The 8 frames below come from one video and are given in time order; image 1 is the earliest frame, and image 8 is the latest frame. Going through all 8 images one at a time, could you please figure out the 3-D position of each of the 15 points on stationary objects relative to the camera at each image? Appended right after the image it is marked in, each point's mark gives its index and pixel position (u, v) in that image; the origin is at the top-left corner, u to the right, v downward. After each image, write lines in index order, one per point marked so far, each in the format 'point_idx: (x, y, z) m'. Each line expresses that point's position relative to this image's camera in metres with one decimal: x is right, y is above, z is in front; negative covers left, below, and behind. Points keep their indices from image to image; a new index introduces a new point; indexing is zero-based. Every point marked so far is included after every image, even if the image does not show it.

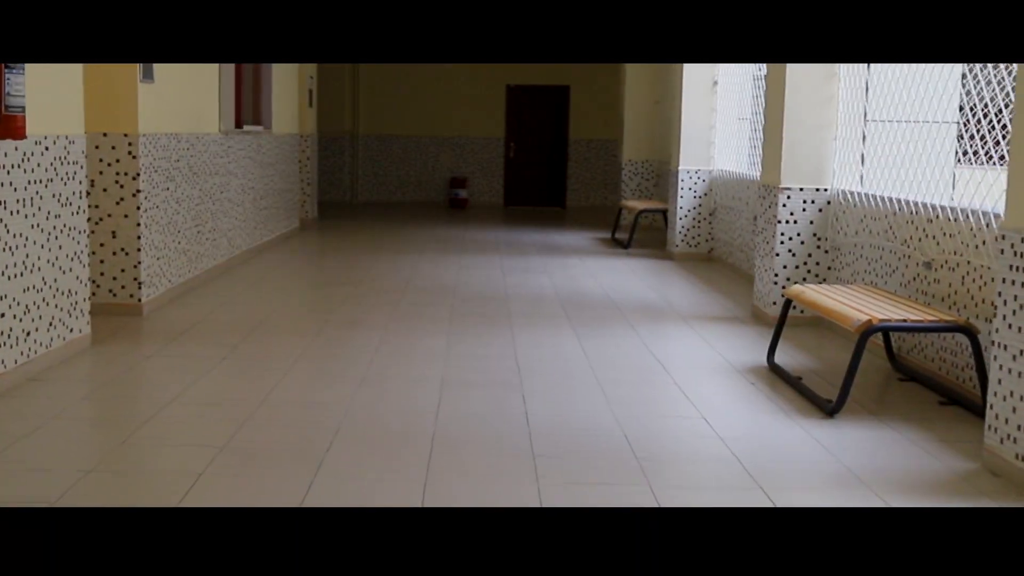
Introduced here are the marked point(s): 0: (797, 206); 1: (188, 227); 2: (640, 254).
0: (+0.9, +0.2, +6.2) m
1: (-1.1, +0.2, +7.2) m
2: (+0.6, +0.2, +10.0) m
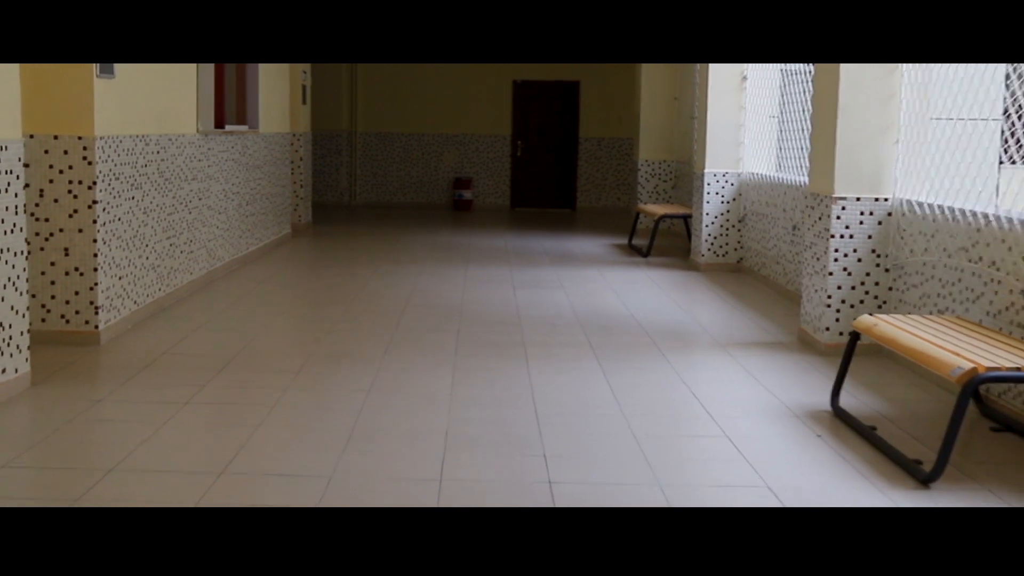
0: (+0.9, +0.2, +5.4) m
1: (-1.1, +0.1, +6.4) m
2: (+0.7, +0.1, +9.2) m
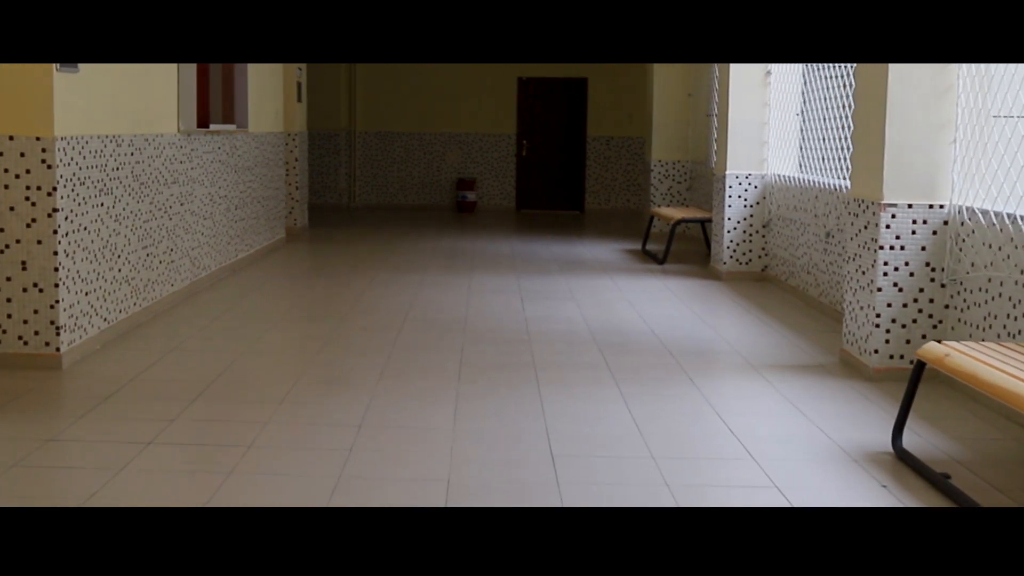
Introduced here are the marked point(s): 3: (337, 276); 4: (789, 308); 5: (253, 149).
0: (+0.9, +0.1, +4.8) m
1: (-1.1, +0.1, +5.8) m
2: (+0.7, +0.1, +8.7) m
3: (-0.7, 0.0, +8.3) m
4: (+0.9, -0.1, +6.8) m
5: (-1.1, +0.6, +8.7) m
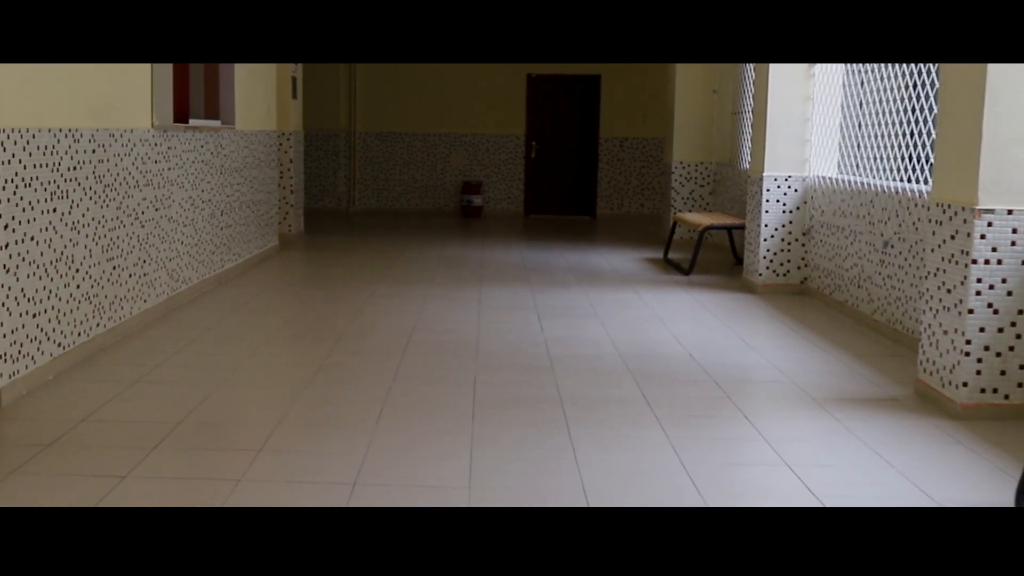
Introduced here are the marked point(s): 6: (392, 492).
0: (+1.0, +0.1, +4.1) m
1: (-1.0, +0.1, +5.0) m
2: (+0.7, 0.0, +7.9) m
3: (-0.7, 0.0, +7.6) m
4: (+1.0, -0.1, +6.0) m
5: (-1.0, +0.5, +7.9) m
6: (-0.2, -0.3, +3.4) m
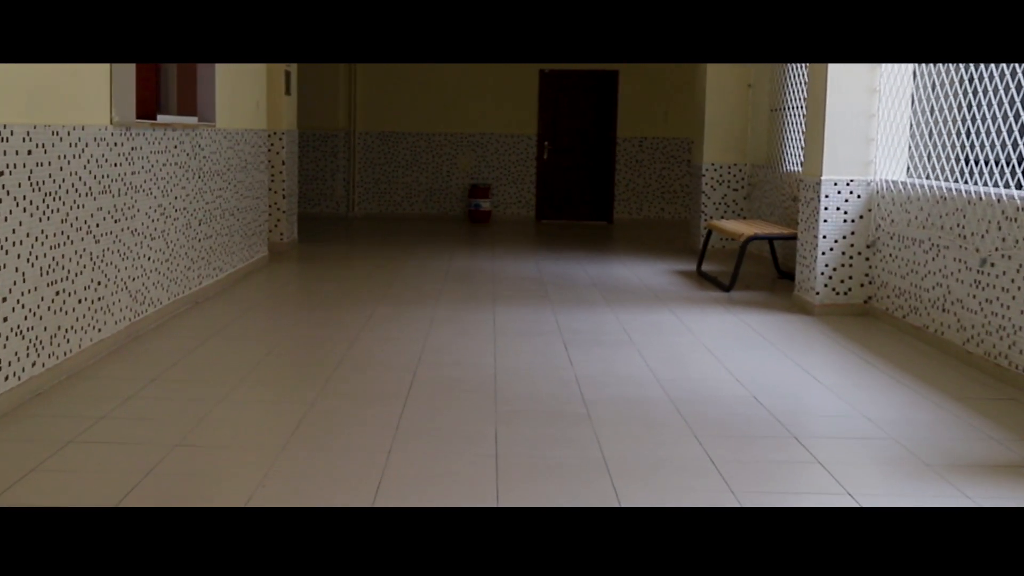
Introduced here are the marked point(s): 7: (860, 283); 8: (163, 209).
0: (+1.0, 0.0, +3.1) m
1: (-1.0, 0.0, +4.1) m
2: (+0.8, 0.0, +7.0) m
3: (-0.6, -0.1, +6.7) m
4: (+1.0, -0.2, +5.1) m
5: (-1.0, +0.5, +7.0) m
6: (-0.1, -0.4, +2.5) m
7: (+1.1, 0.0, +6.4) m
8: (-1.0, +0.2, +5.8) m
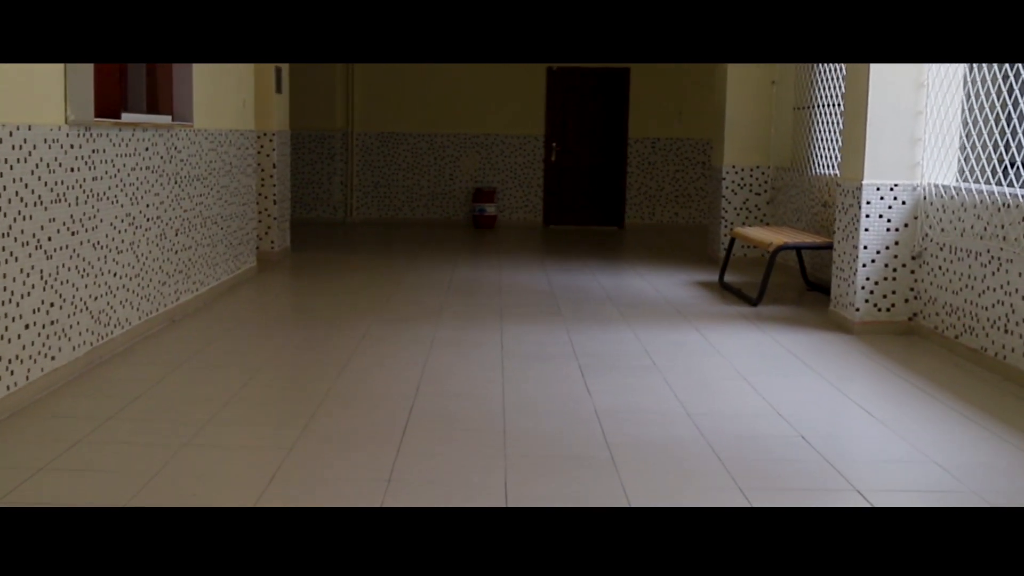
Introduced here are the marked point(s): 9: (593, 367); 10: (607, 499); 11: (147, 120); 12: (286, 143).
0: (+1.0, 0.0, +2.5) m
1: (-0.9, 0.0, +3.5) m
2: (+0.8, -0.1, +6.4) m
3: (-0.6, -0.1, +6.1) m
4: (+1.1, -0.2, +4.5) m
5: (-0.9, +0.4, +6.4) m
6: (-0.1, -0.4, +1.9) m
7: (+1.1, 0.0, +5.8) m
8: (-1.0, +0.2, +5.2) m
9: (+0.2, -0.2, +5.3) m
10: (+0.1, -0.3, +3.3) m
11: (-0.9, +0.4, +5.2) m
12: (-1.0, +0.6, +8.7) m
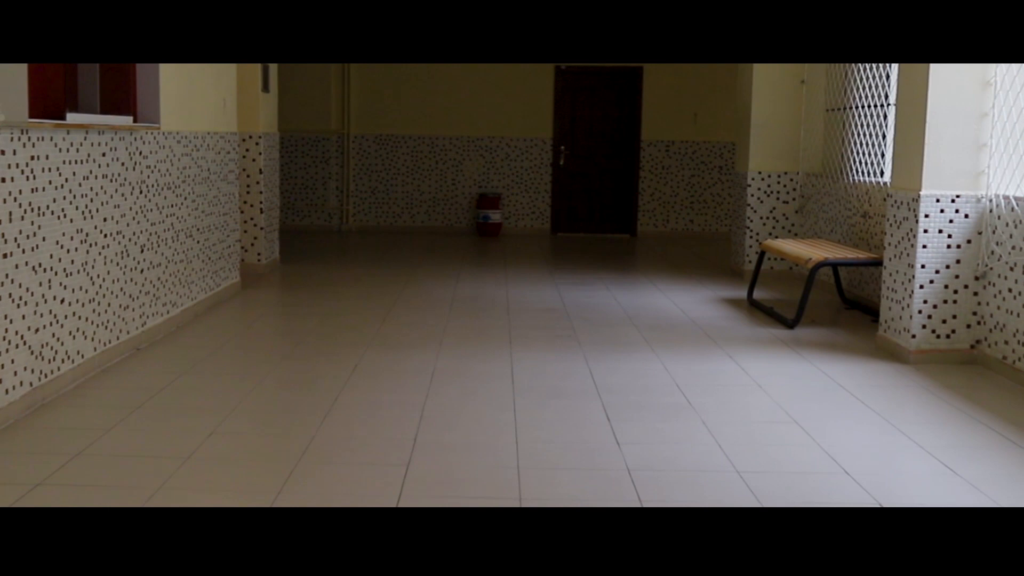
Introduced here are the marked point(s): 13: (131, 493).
0: (+1.1, -0.1, +1.9) m
1: (-0.9, -0.1, +2.8) m
2: (+0.9, -0.1, +5.7) m
3: (-0.5, -0.2, +5.4) m
4: (+1.1, -0.3, +3.8) m
5: (-0.9, +0.4, +5.7) m
6: (-0.1, -0.5, +1.2) m
7: (+1.1, -0.1, +5.1) m
8: (-0.9, +0.1, +4.5) m
9: (+0.2, -0.3, +4.7) m
10: (+0.2, -0.4, +2.6) m
11: (-0.9, +0.4, +4.5) m
12: (-0.9, +0.6, +8.0) m
13: (-0.6, -0.3, +3.2) m
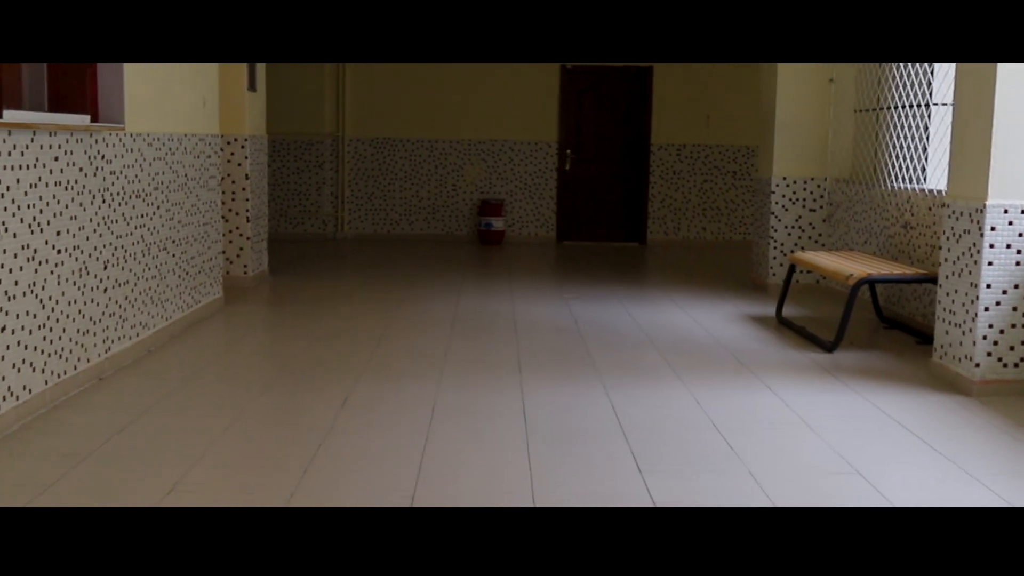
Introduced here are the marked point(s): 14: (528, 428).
0: (+1.1, -0.1, +1.3) m
1: (-0.9, -0.1, +2.2) m
2: (+0.9, -0.2, +5.1) m
3: (-0.5, -0.2, +4.8) m
4: (+1.1, -0.3, +3.2) m
5: (-0.9, +0.3, +5.1) m
6: (-0.1, -0.5, +0.6) m
7: (+1.2, -0.1, +4.5) m
8: (-0.9, +0.1, +3.9) m
9: (+0.3, -0.3, +4.1) m
10: (+0.2, -0.4, +2.0) m
11: (-0.9, +0.3, +3.9) m
12: (-0.9, +0.5, +7.5) m
13: (-0.6, -0.4, +2.6) m
14: (0.0, -0.3, +4.3) m
